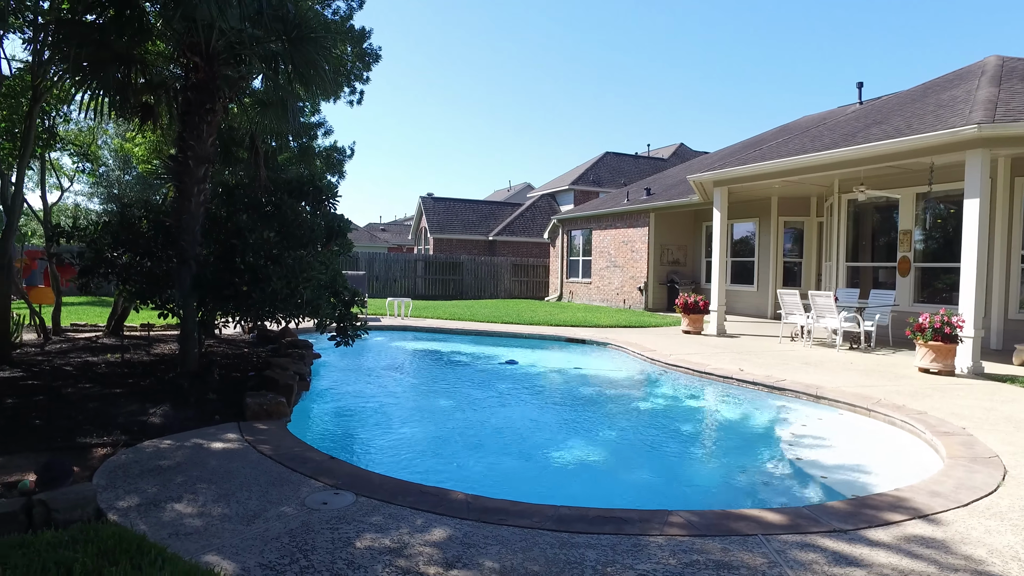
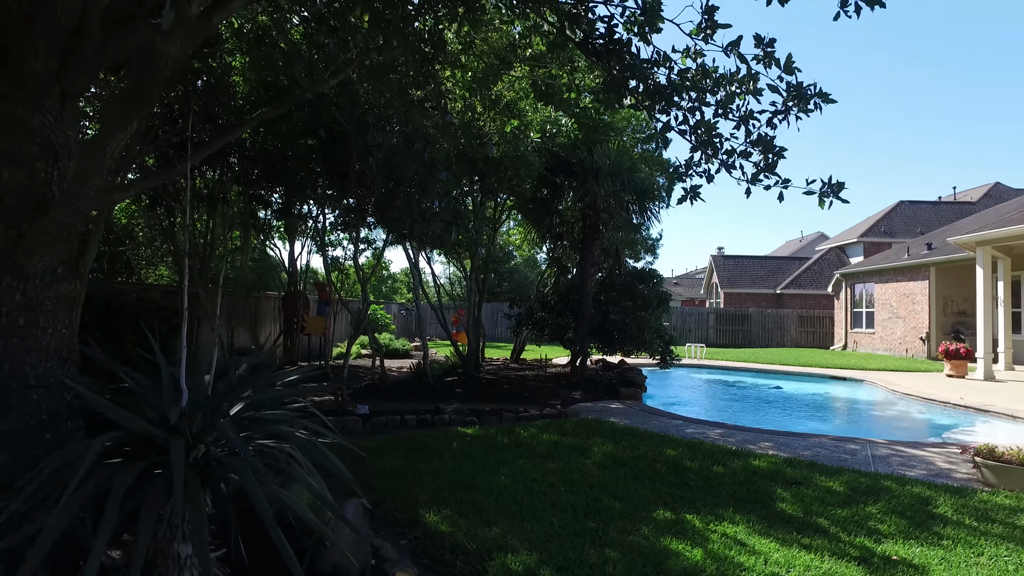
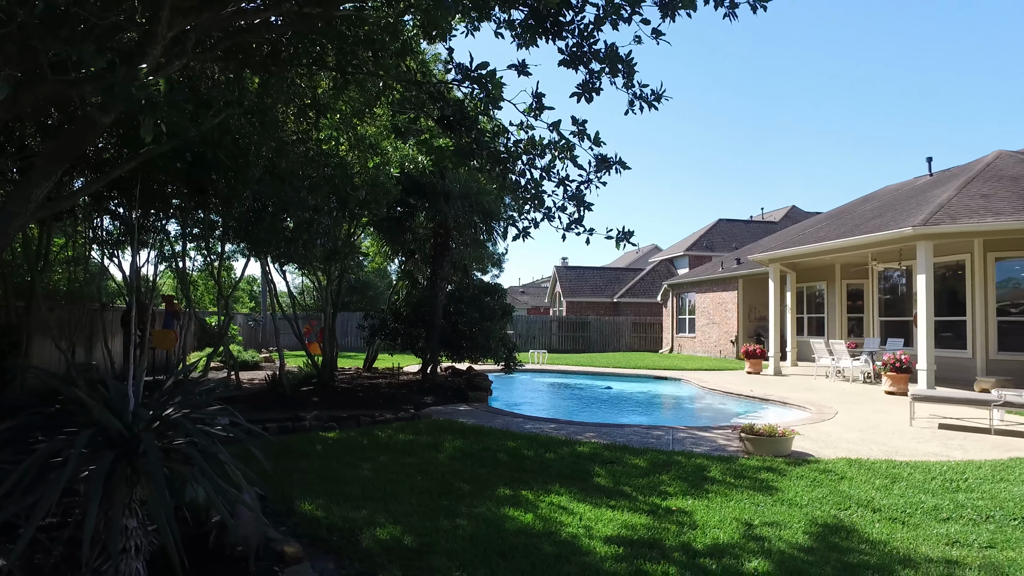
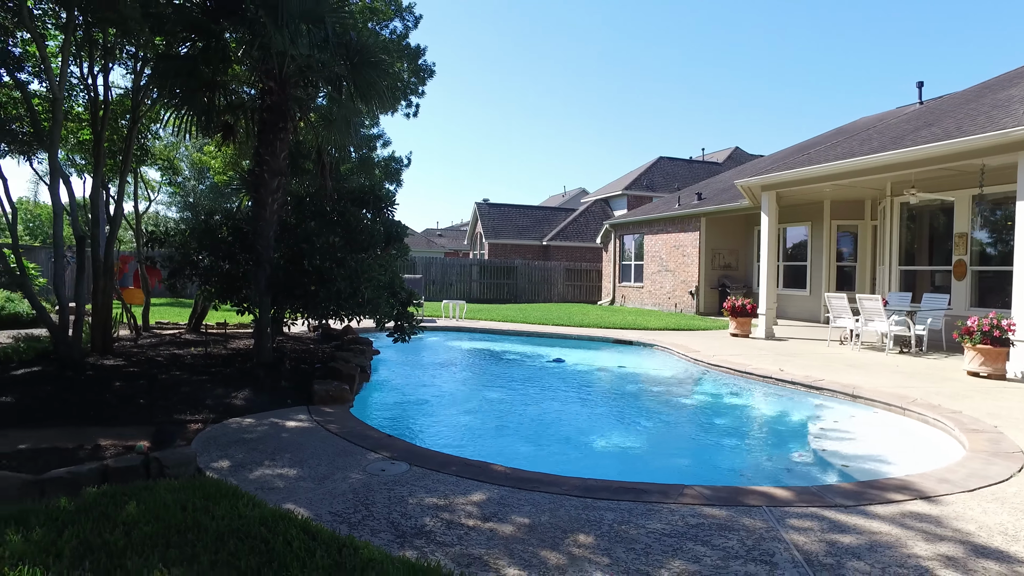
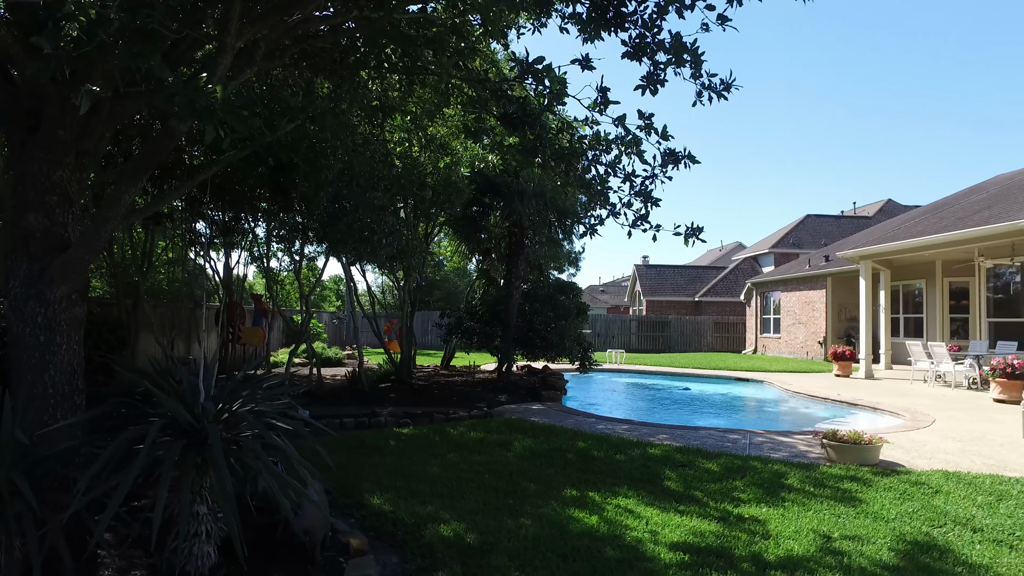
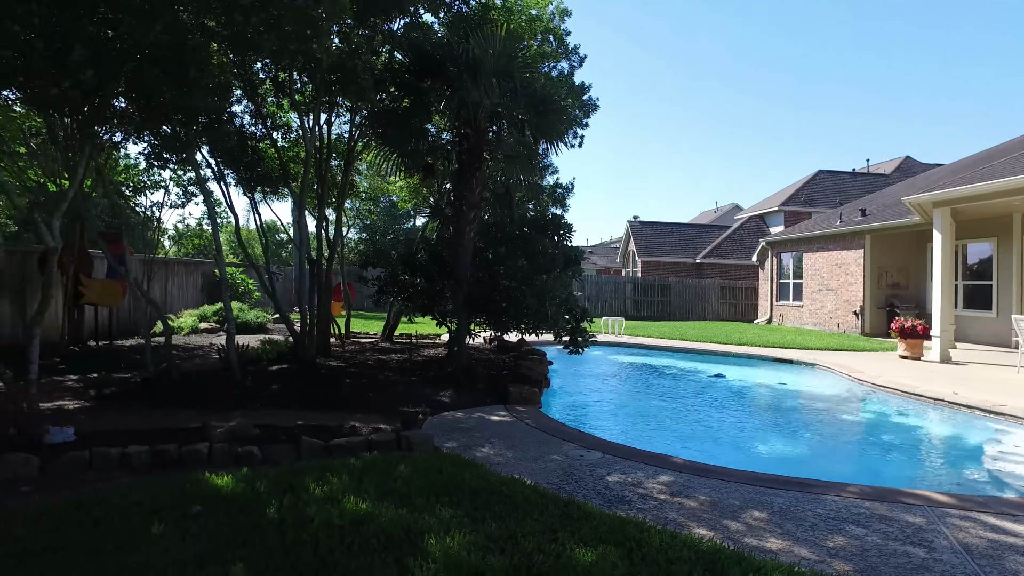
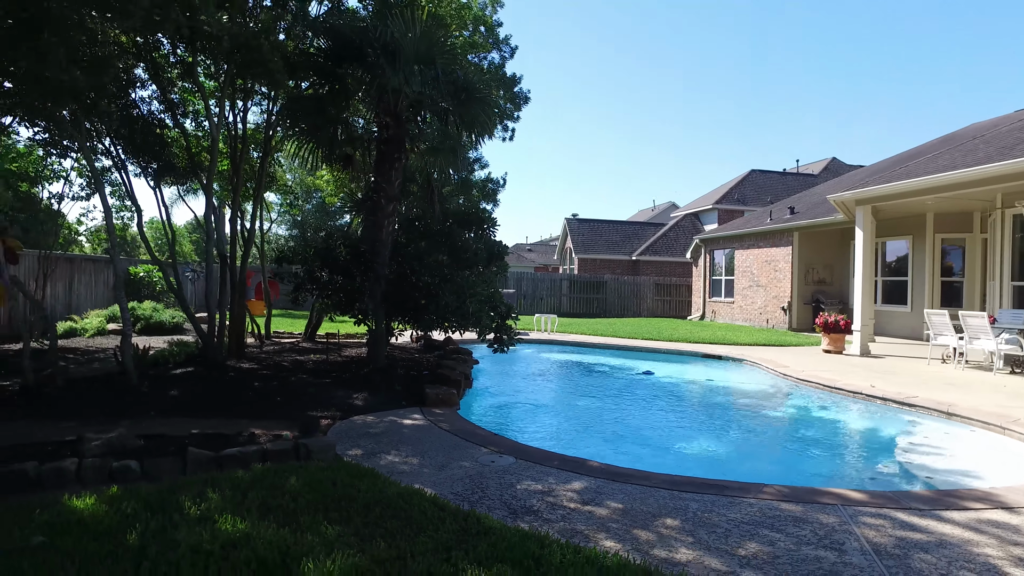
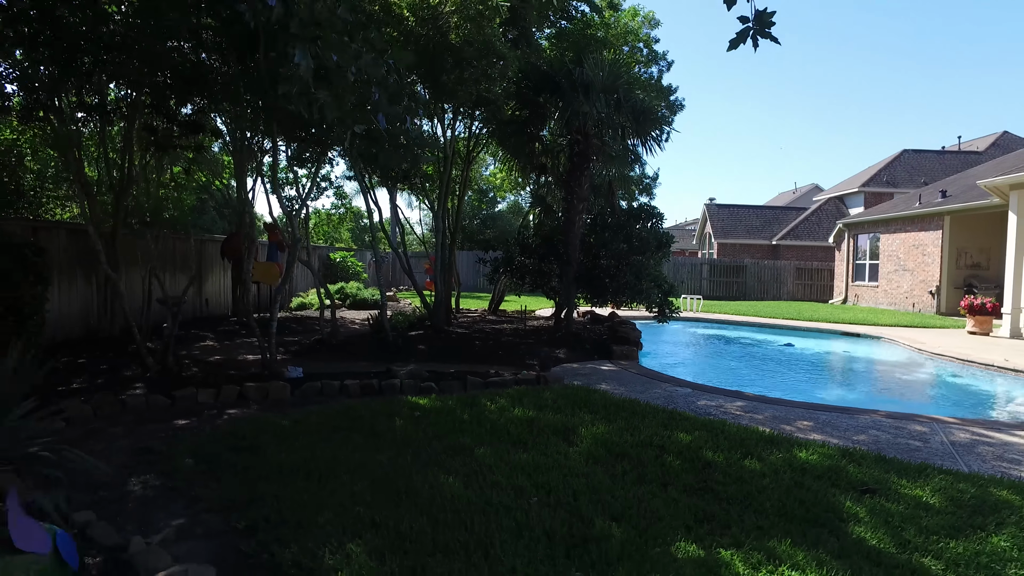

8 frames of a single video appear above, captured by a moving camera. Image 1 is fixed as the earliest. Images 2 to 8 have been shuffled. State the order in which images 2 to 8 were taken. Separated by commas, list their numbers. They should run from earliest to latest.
4, 7, 6, 8, 2, 5, 3
